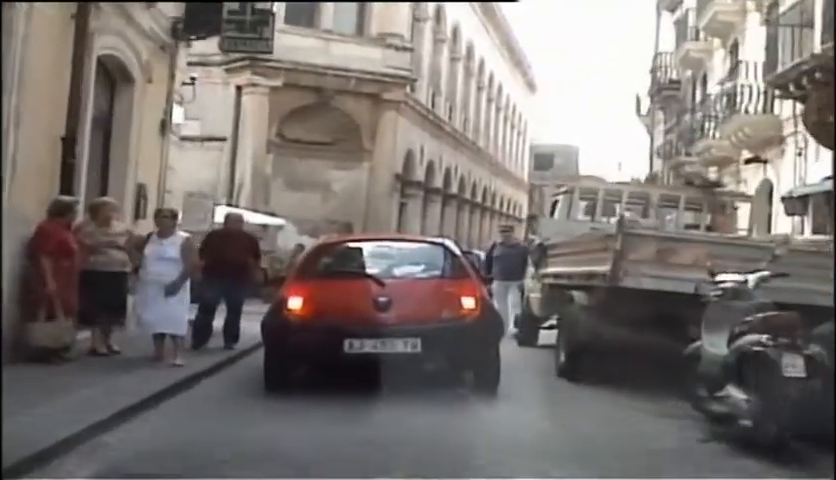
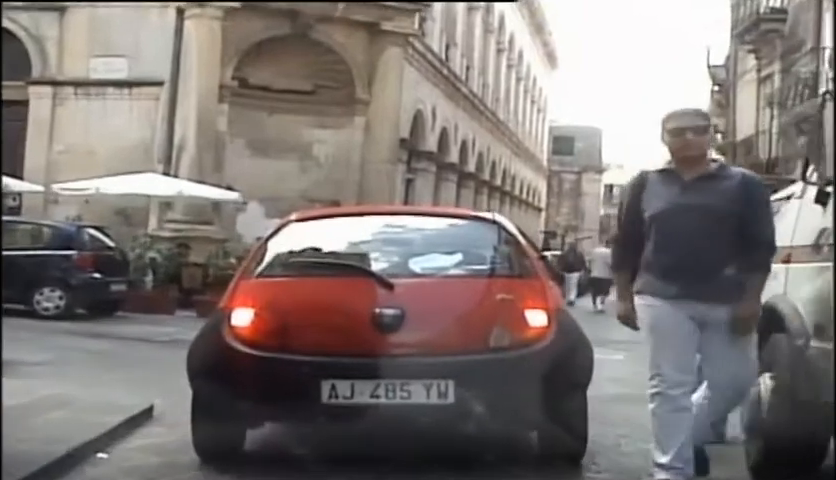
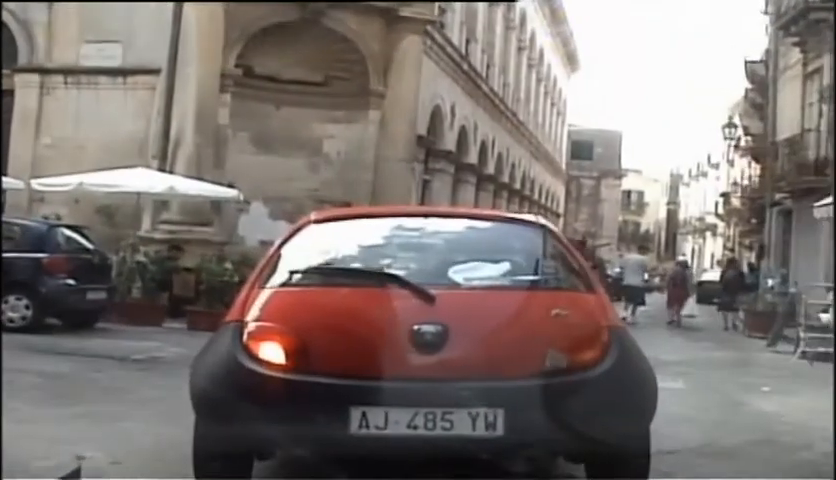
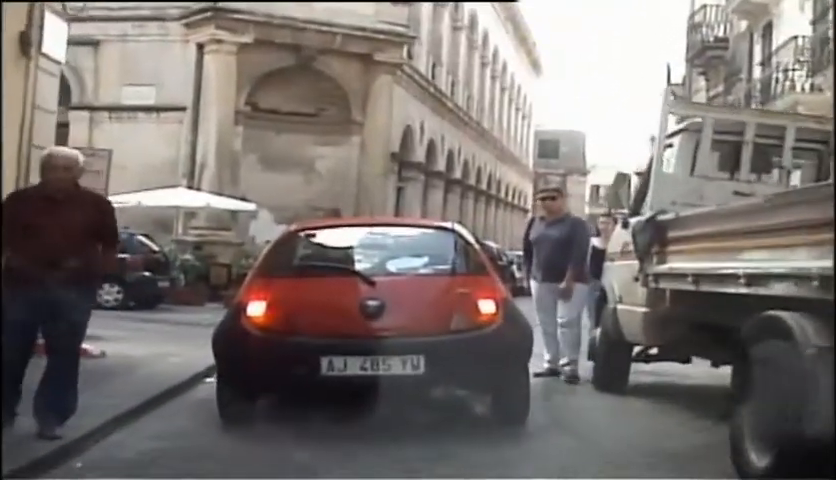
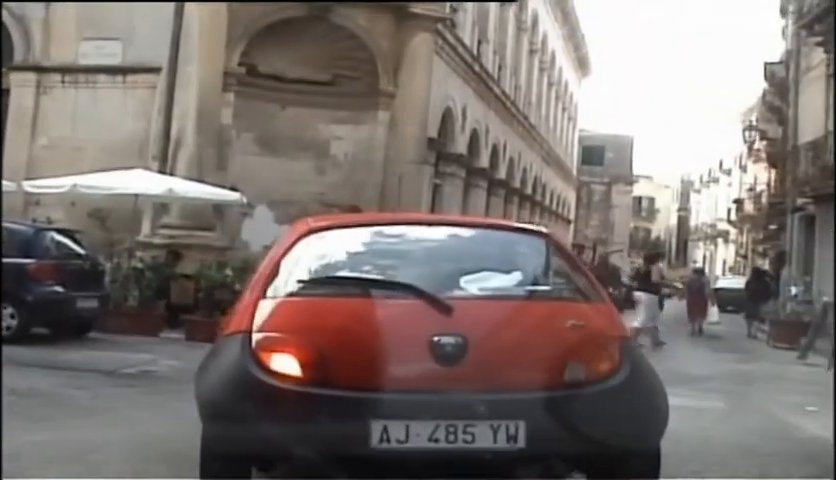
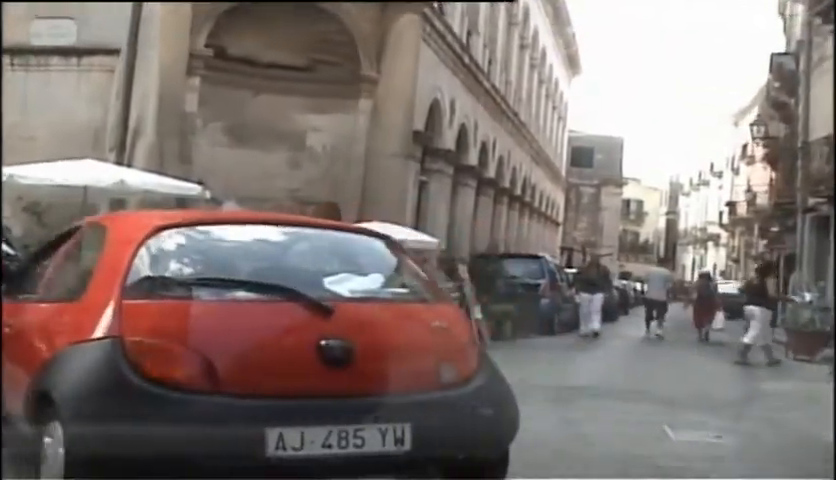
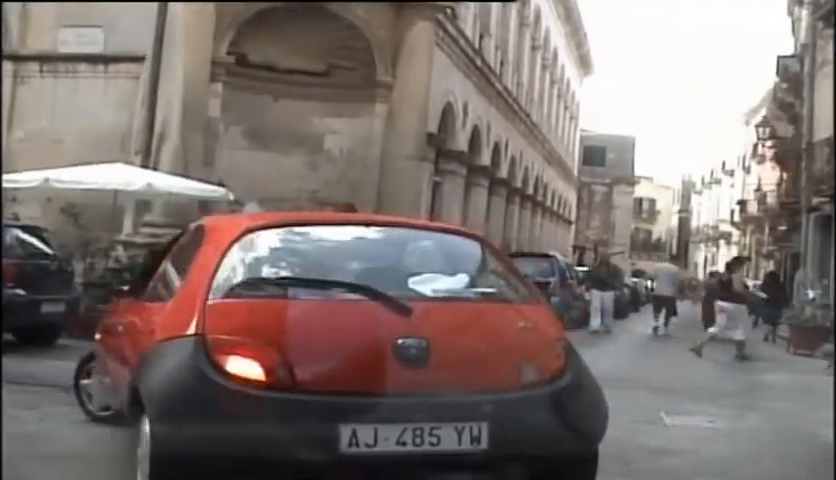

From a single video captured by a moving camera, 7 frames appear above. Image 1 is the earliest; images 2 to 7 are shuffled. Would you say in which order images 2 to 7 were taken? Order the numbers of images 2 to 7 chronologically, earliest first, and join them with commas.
4, 2, 3, 5, 7, 6
